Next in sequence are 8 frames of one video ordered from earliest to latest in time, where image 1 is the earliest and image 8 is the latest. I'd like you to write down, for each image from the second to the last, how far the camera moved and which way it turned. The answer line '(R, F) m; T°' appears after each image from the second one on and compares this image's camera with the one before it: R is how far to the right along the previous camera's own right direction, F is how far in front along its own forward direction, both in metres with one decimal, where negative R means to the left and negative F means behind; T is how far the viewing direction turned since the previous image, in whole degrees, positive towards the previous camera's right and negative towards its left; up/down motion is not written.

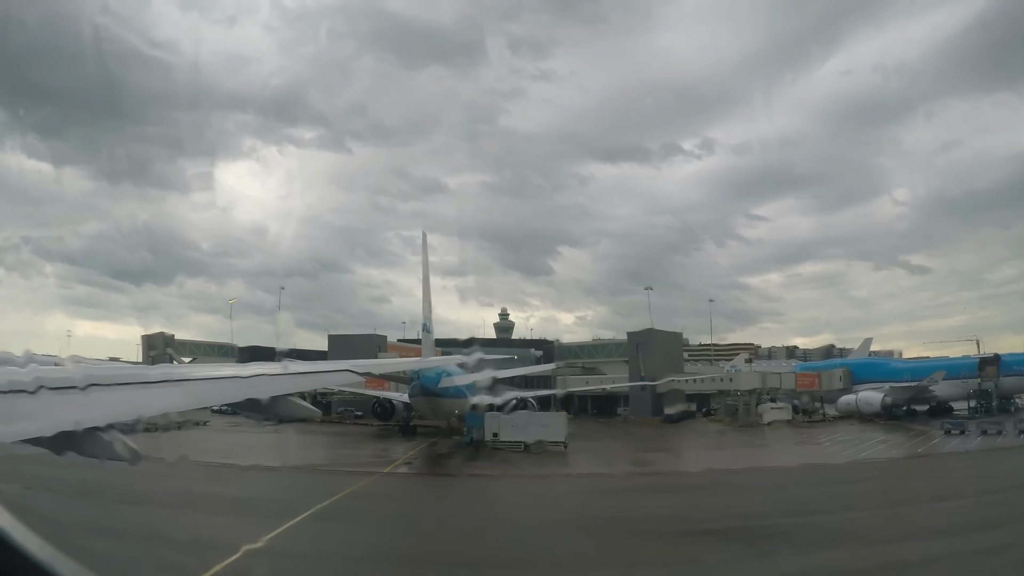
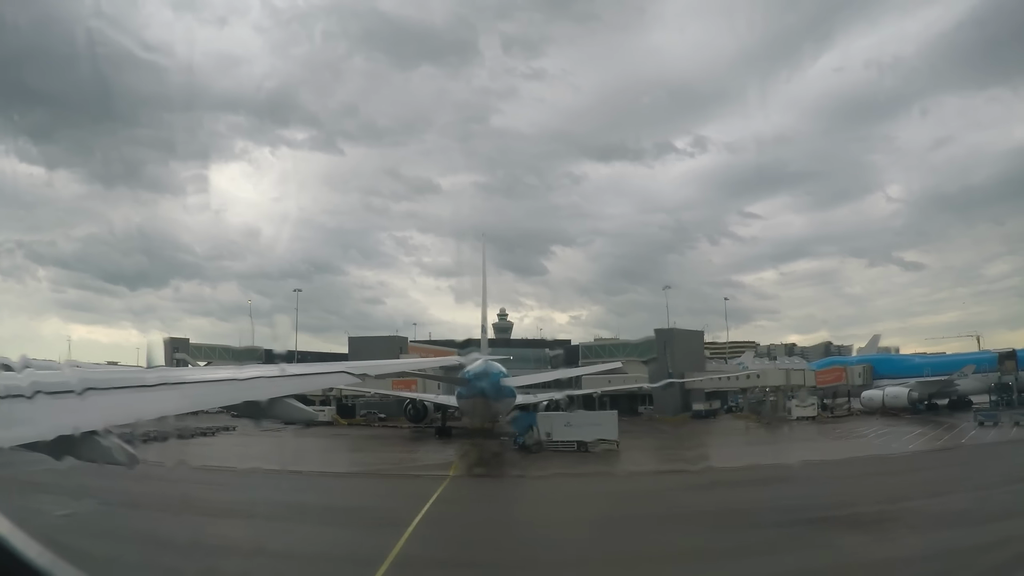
(-1.3, +0.2) m; +1°
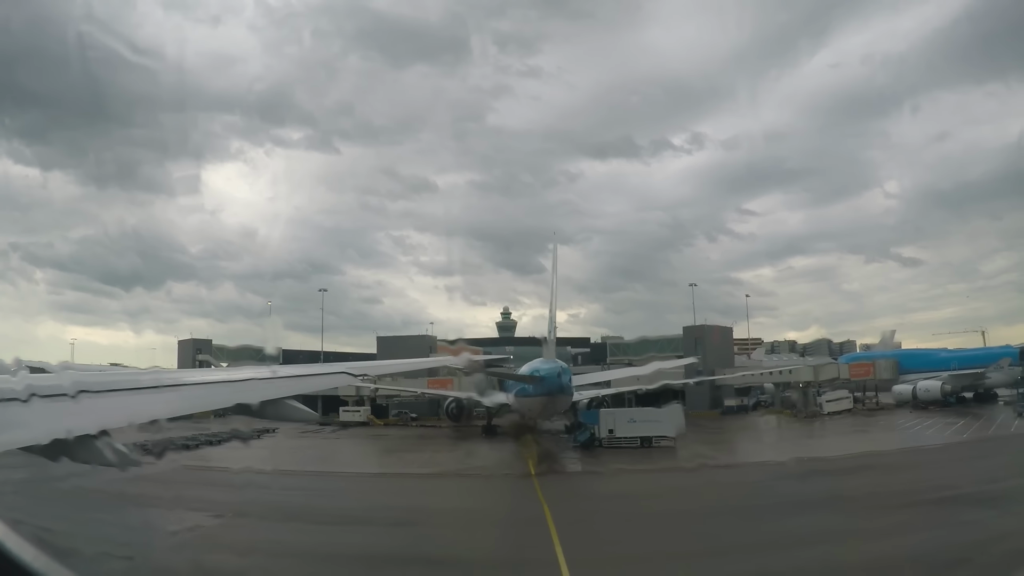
(-1.6, +0.2) m; 0°
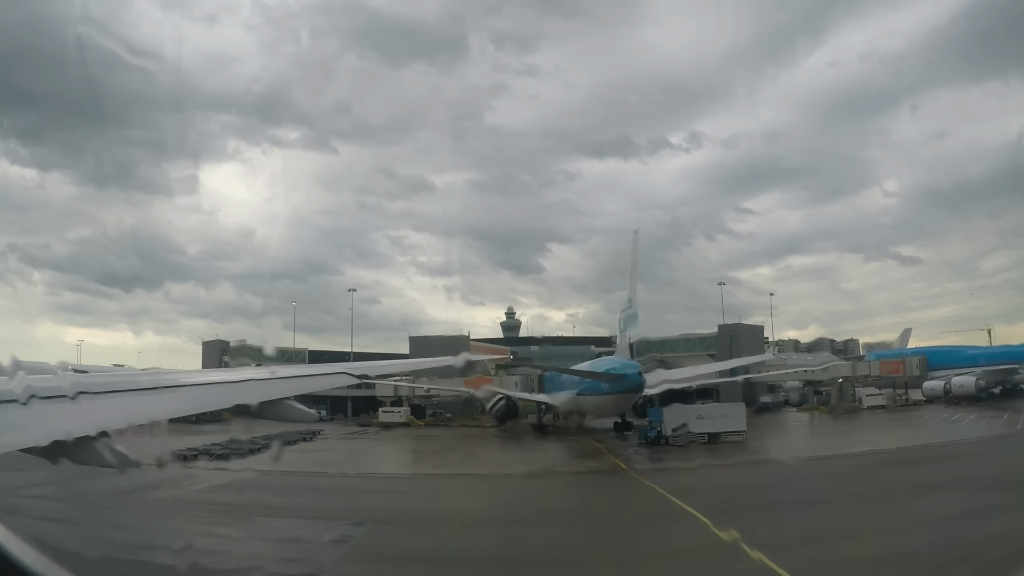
(-1.7, +0.1) m; 0°
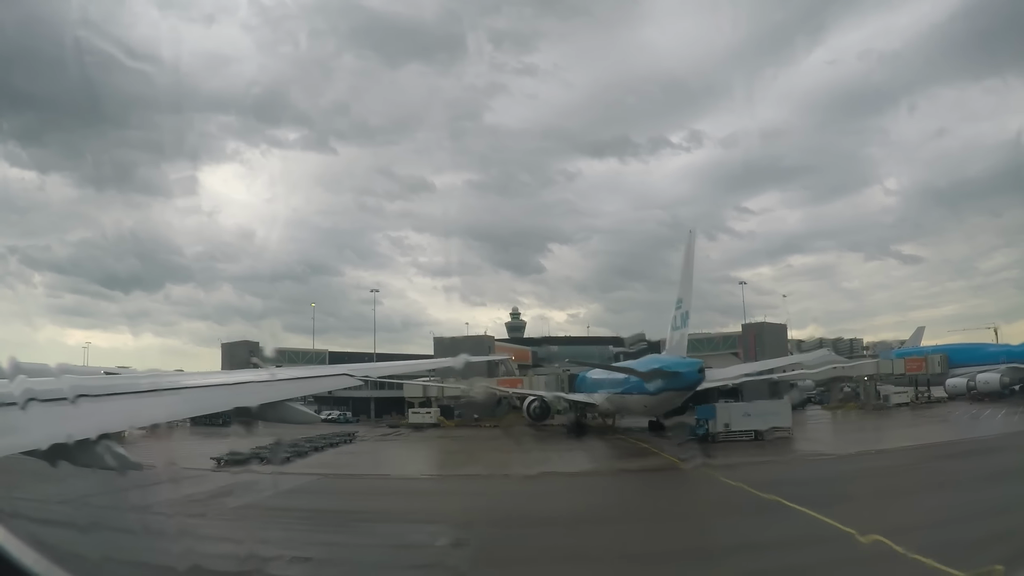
(-1.2, 0.0) m; 0°
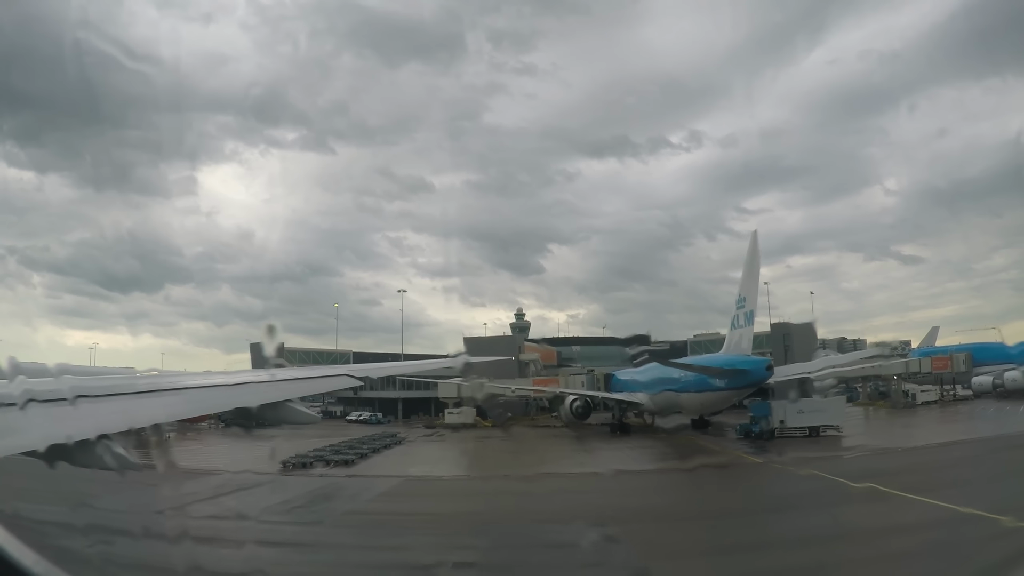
(-1.5, 0.0) m; 0°
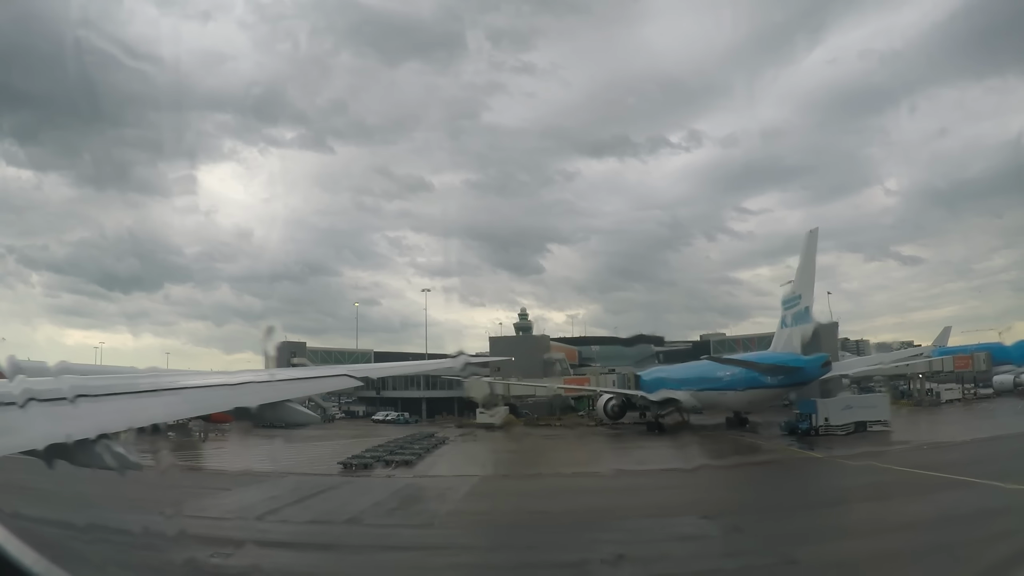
(-1.3, 0.0) m; 0°
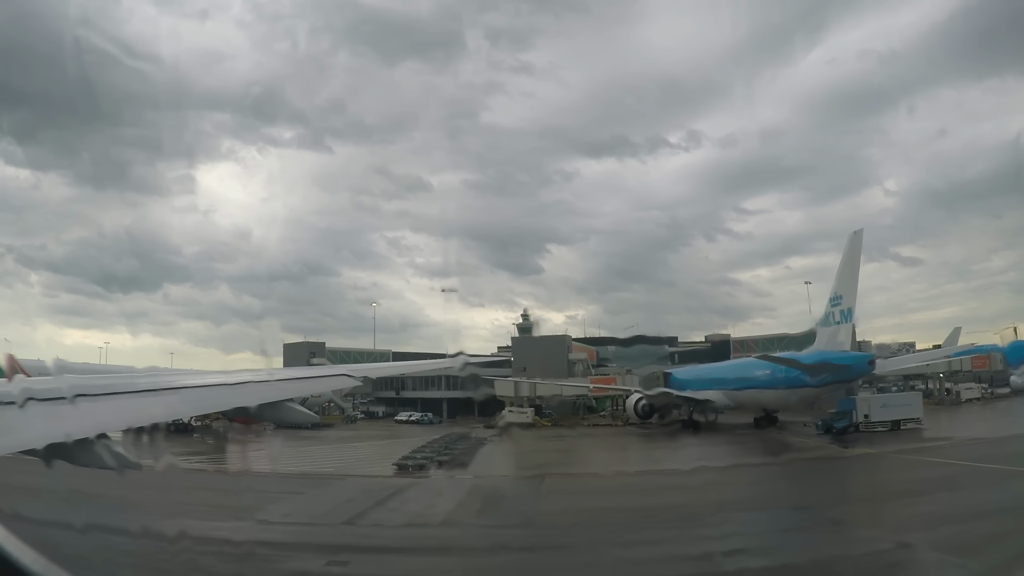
(-1.2, -0.1) m; 0°
